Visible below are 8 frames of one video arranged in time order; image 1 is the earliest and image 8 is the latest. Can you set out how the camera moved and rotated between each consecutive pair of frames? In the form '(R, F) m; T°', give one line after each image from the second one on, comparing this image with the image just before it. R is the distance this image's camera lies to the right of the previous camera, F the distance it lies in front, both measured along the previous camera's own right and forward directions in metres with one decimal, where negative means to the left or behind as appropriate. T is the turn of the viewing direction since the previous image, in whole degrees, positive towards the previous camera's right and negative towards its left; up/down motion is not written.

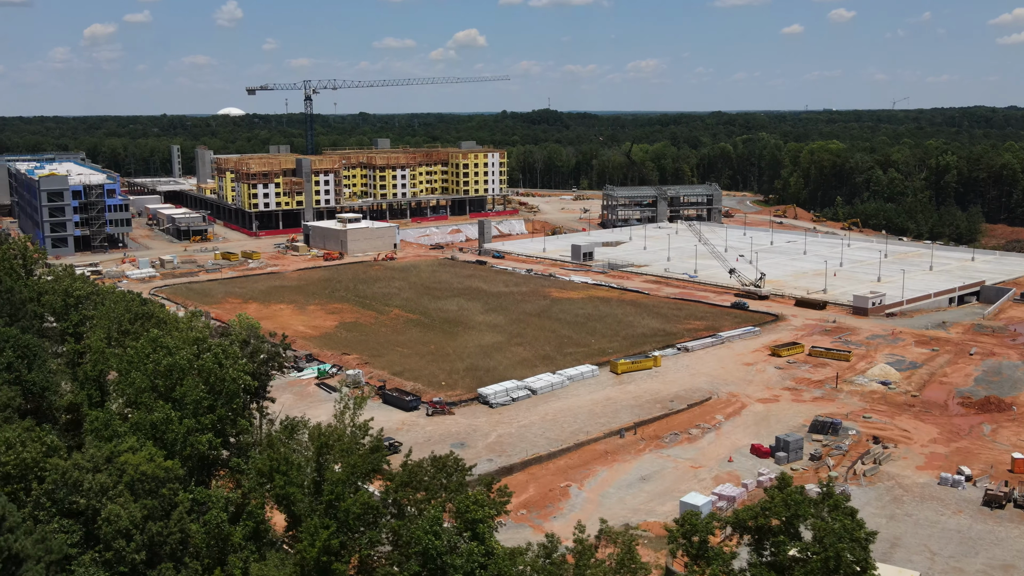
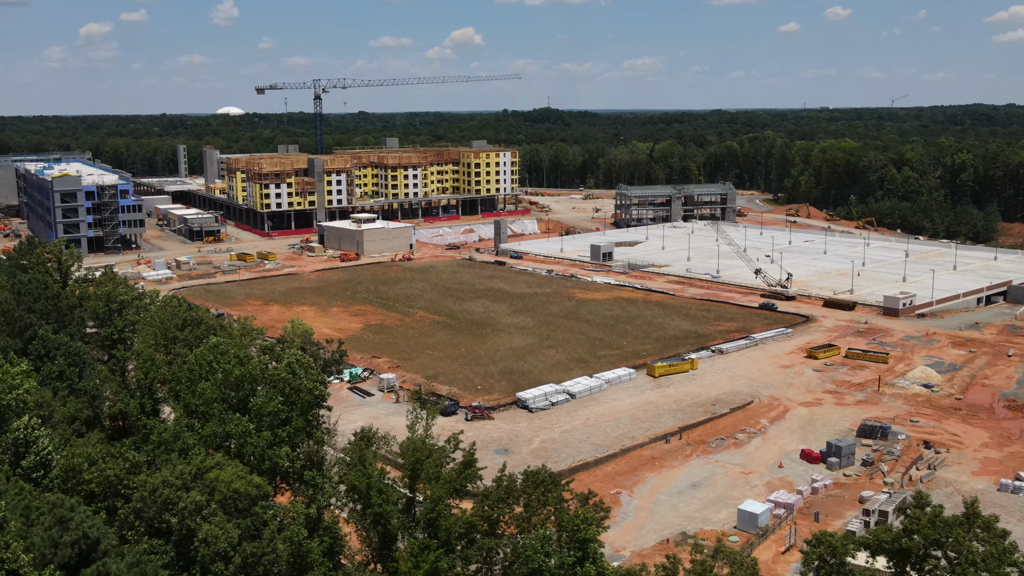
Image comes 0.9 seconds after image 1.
(-1.8, +0.7) m; 0°
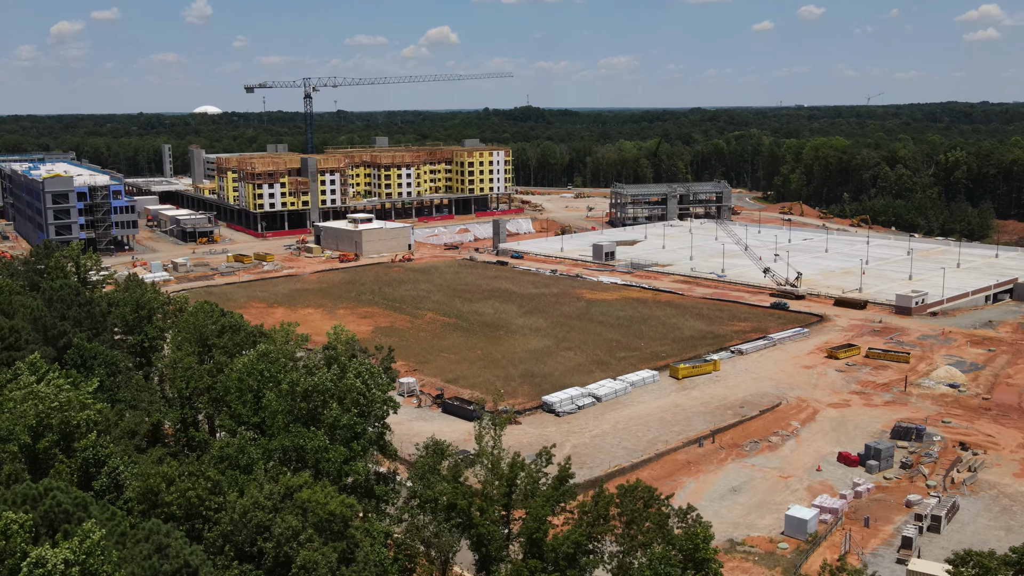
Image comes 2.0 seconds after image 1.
(-2.0, +0.8) m; +1°
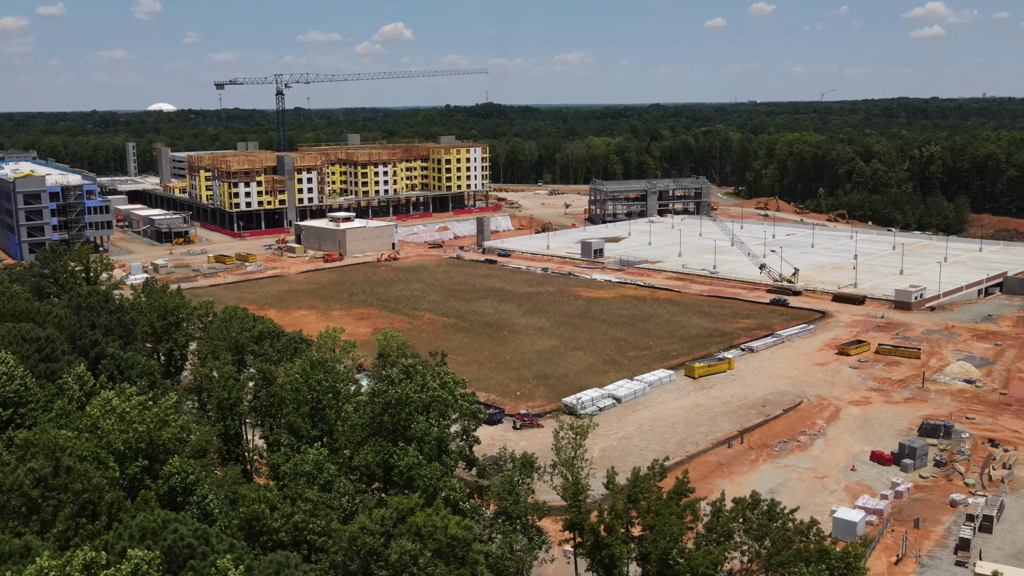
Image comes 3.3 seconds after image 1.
(-2.6, +1.1) m; +2°
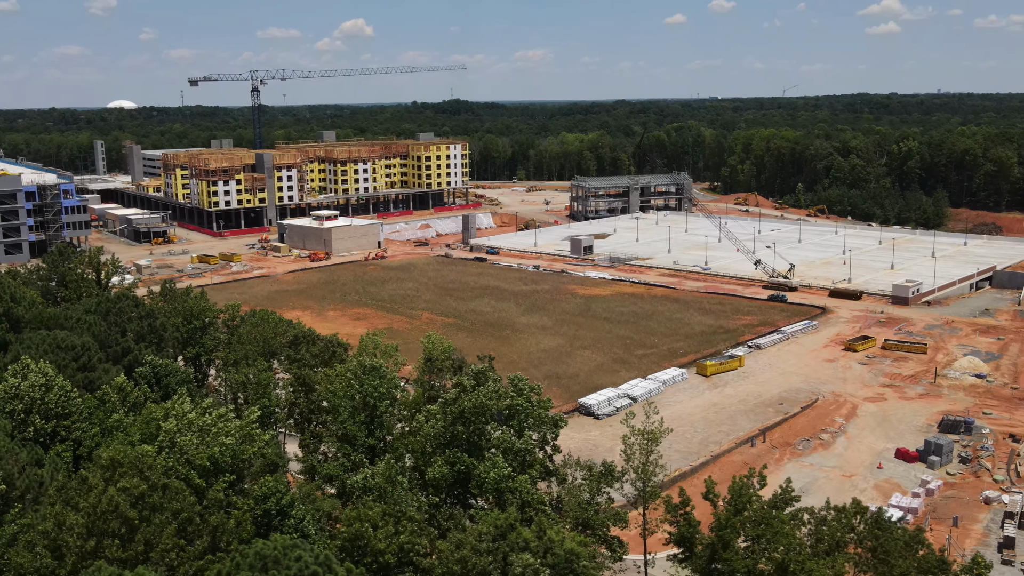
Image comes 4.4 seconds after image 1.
(-2.1, +0.8) m; +2°
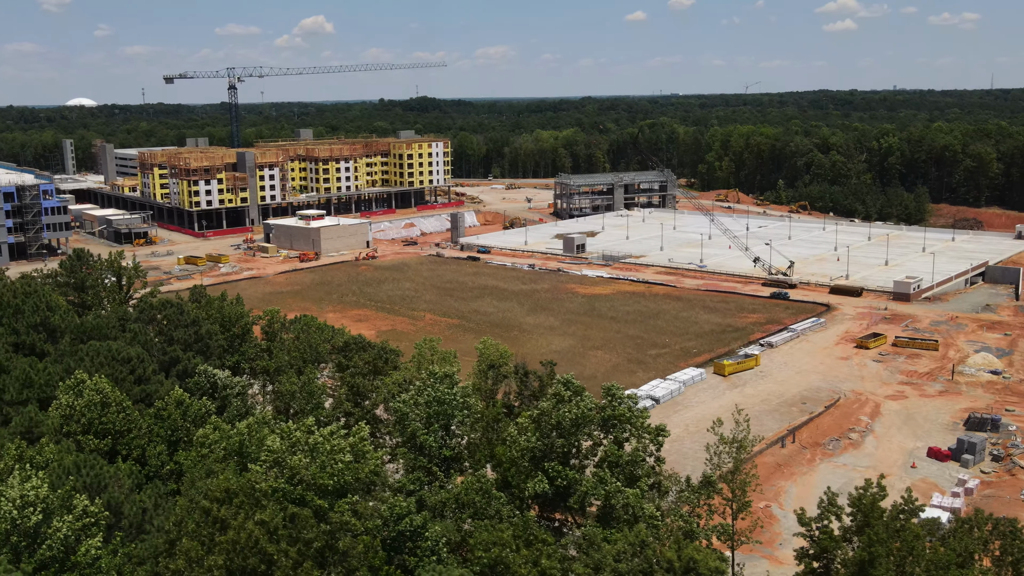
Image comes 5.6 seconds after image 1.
(-2.4, +0.8) m; +2°
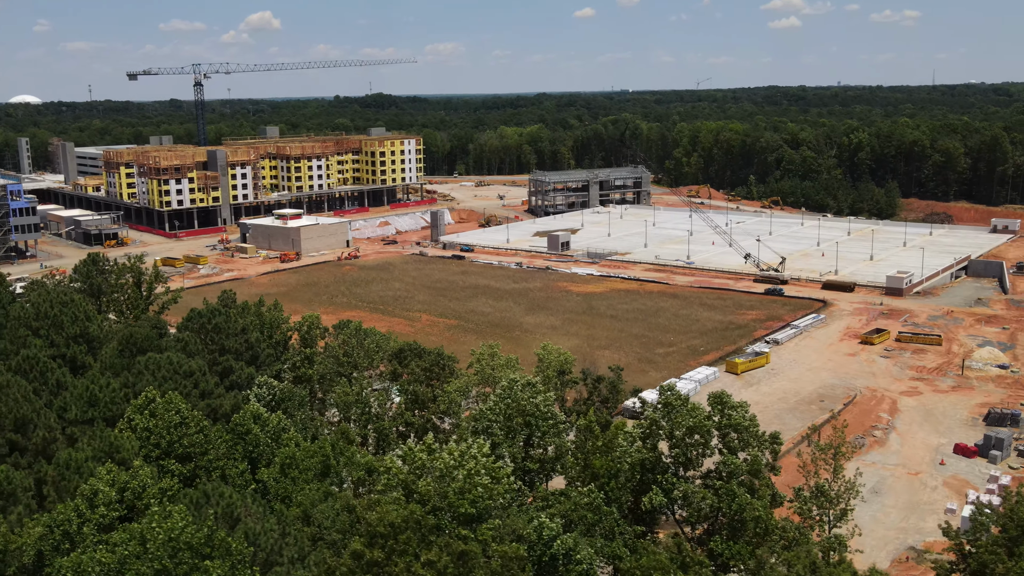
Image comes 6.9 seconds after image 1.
(-2.6, +0.9) m; +3°
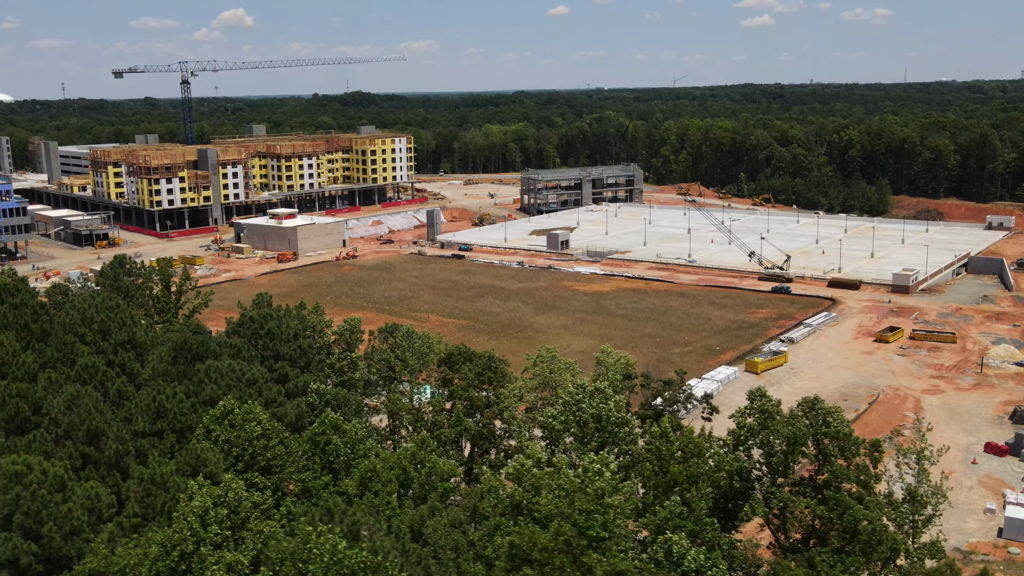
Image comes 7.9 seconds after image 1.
(-1.9, +0.6) m; +1°
